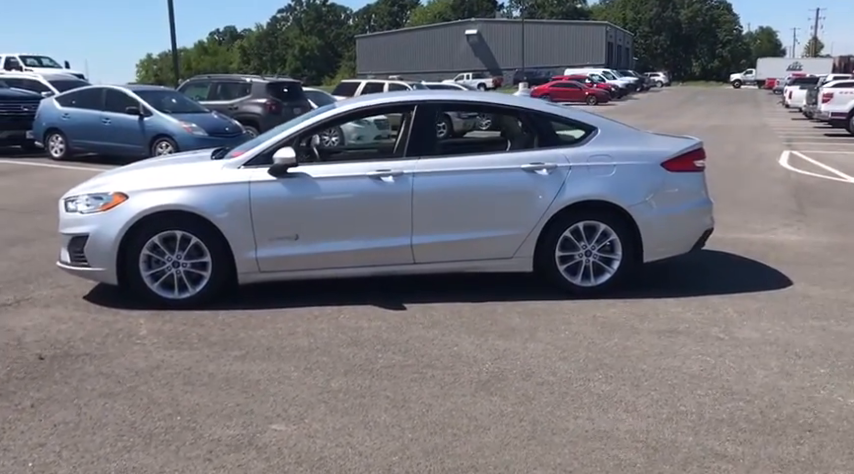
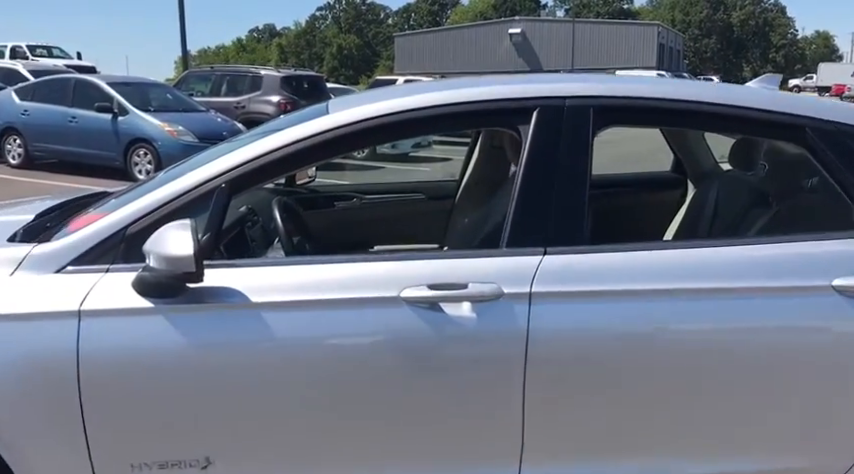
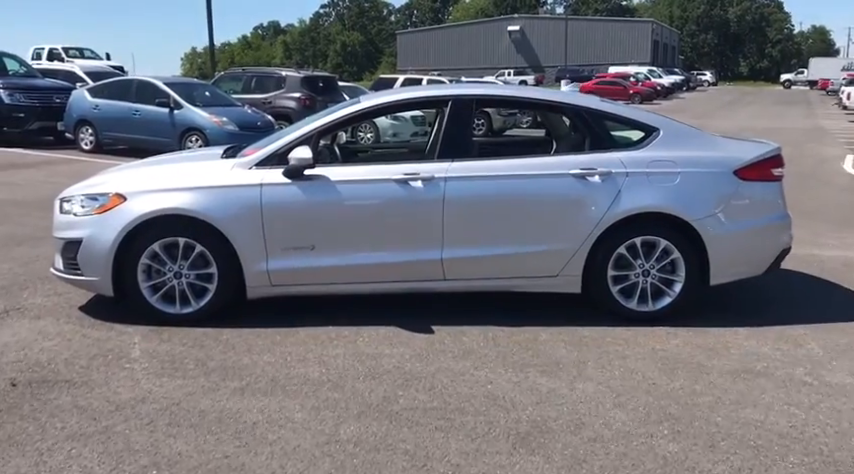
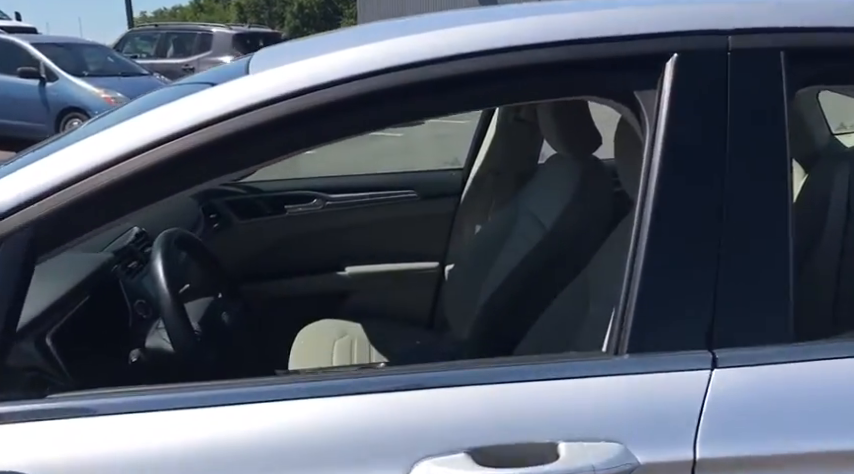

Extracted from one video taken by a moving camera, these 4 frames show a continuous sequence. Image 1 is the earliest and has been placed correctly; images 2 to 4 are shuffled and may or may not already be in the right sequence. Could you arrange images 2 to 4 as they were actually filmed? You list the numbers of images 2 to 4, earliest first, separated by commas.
3, 2, 4
